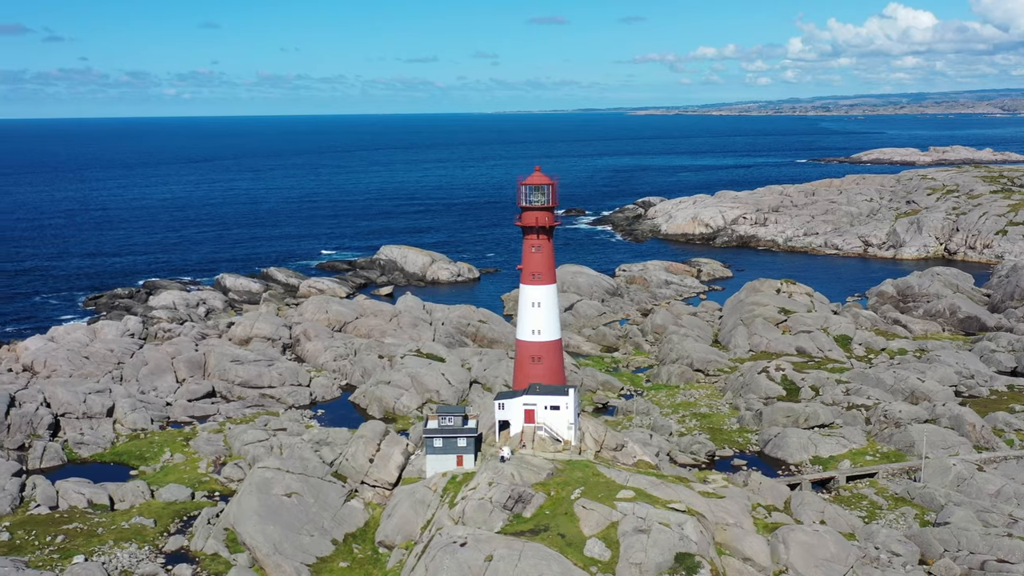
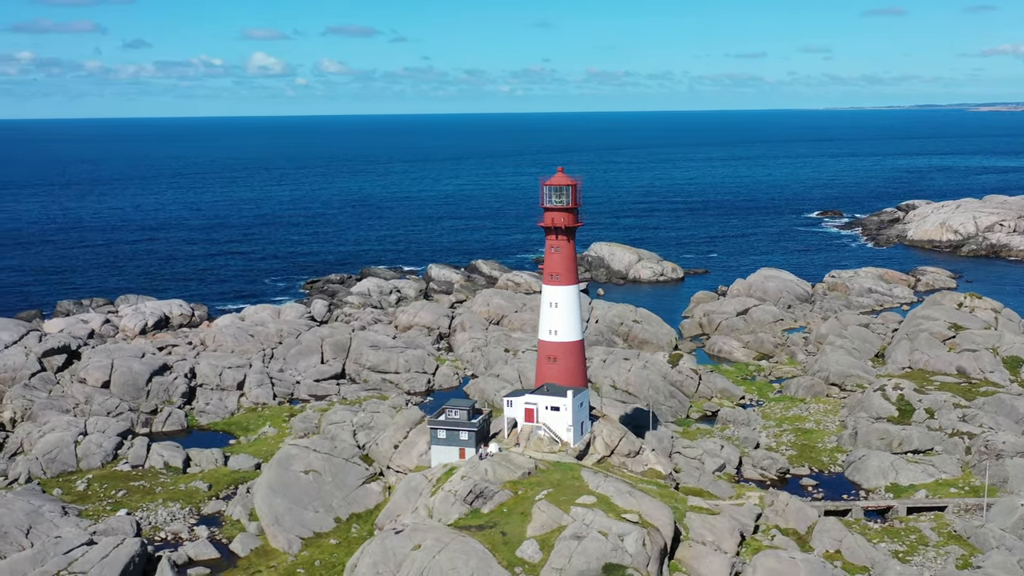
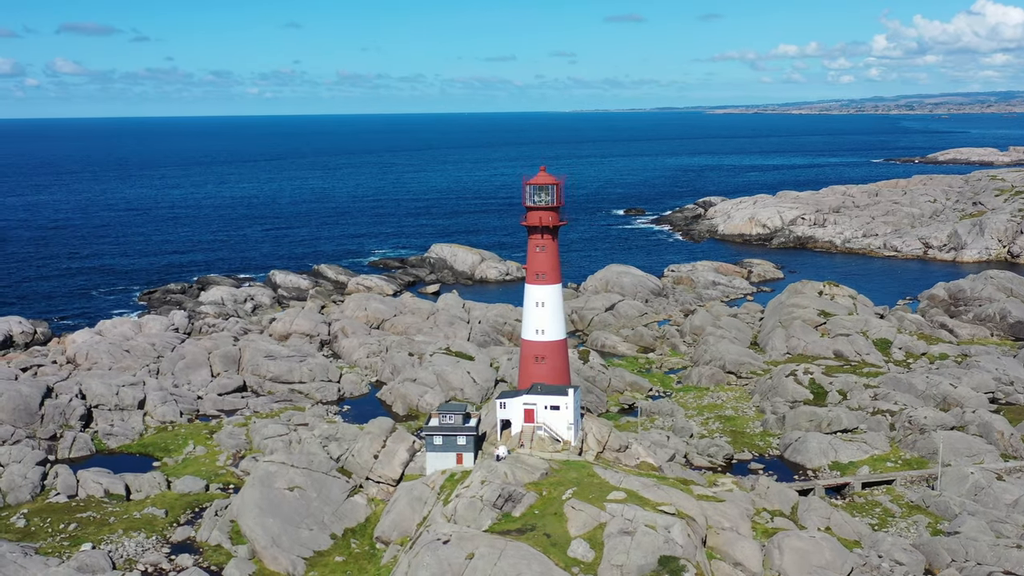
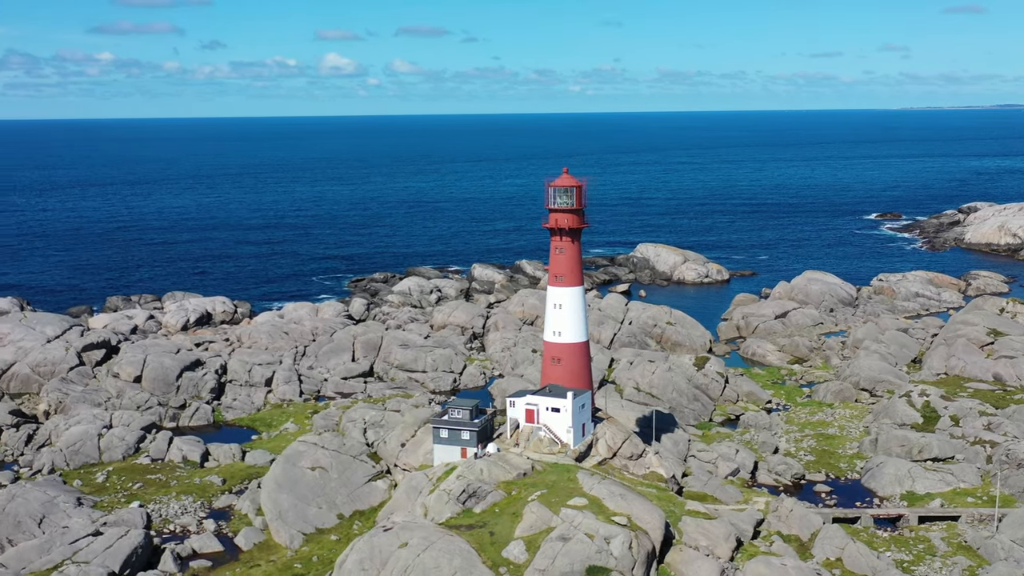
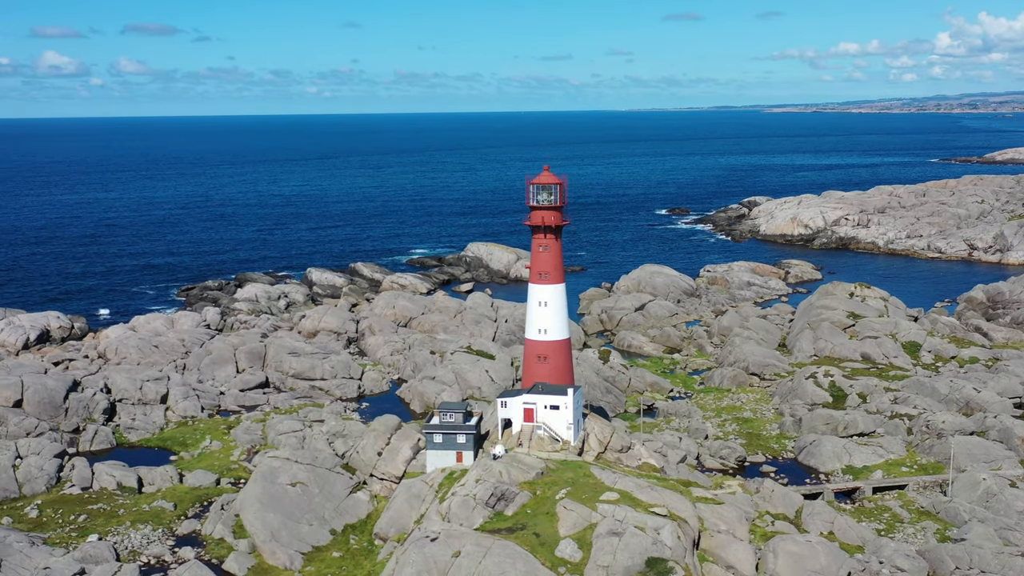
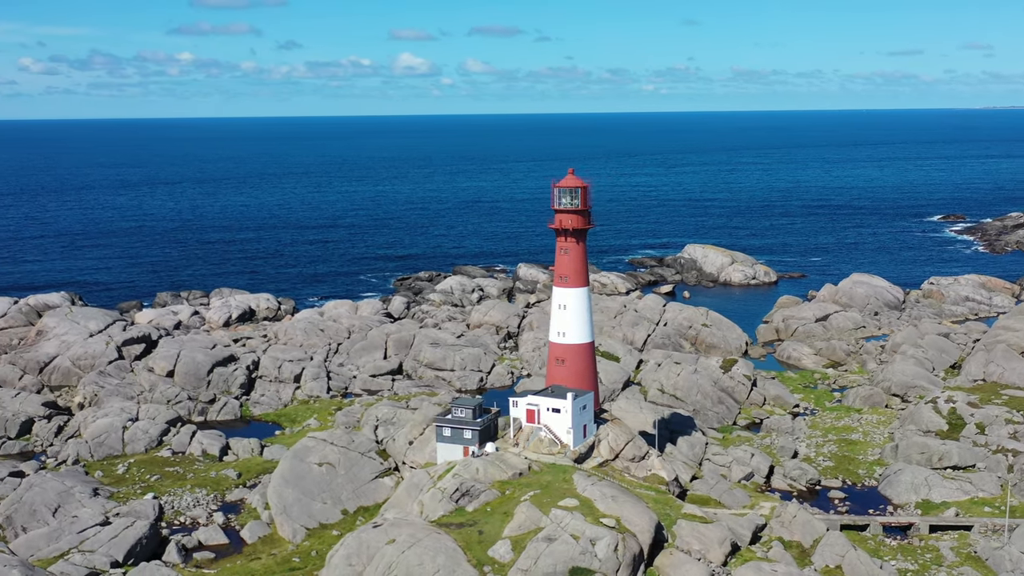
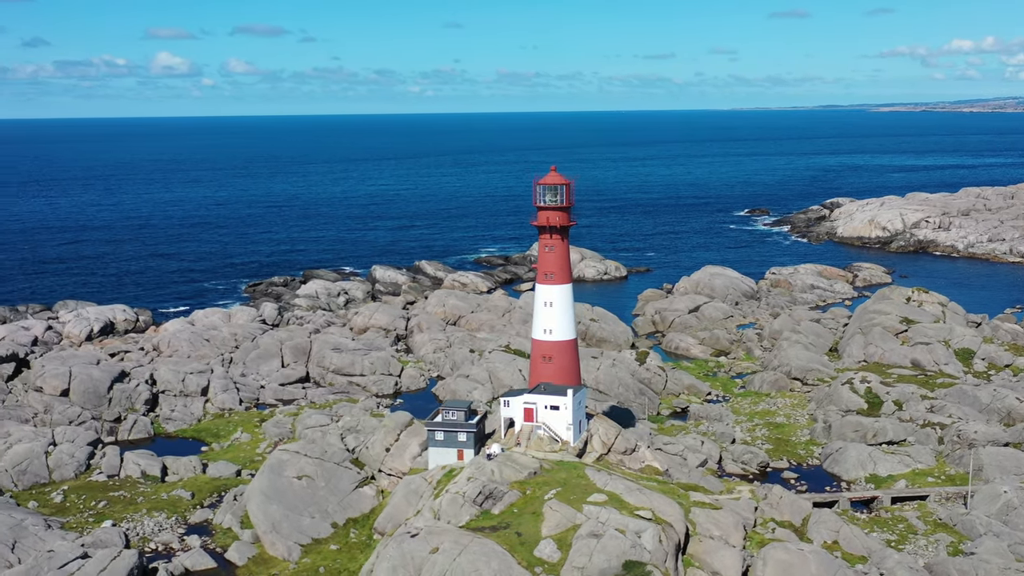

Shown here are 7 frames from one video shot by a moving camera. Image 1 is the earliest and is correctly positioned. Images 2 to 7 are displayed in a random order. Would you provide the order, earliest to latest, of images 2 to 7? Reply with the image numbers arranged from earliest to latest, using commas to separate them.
3, 5, 7, 2, 4, 6
